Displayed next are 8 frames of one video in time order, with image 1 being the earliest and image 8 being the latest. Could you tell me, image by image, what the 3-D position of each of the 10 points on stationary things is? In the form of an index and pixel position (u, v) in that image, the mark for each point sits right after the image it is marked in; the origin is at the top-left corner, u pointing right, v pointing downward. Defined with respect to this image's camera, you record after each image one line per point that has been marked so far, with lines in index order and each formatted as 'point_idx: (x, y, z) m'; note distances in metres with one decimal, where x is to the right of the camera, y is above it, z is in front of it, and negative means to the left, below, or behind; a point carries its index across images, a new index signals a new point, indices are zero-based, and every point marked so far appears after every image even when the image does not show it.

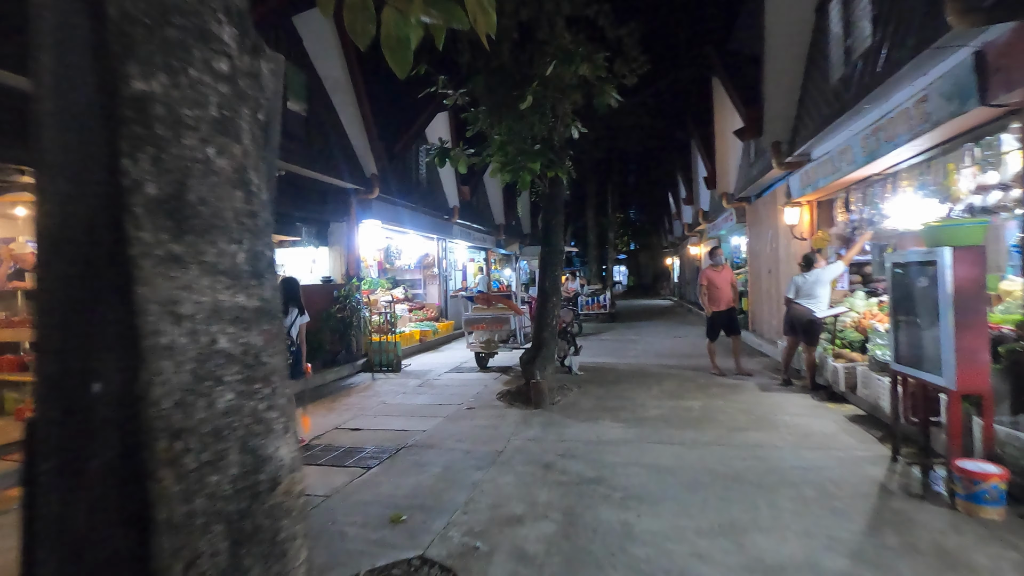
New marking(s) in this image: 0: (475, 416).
0: (-0.5, -1.7, +7.0) m
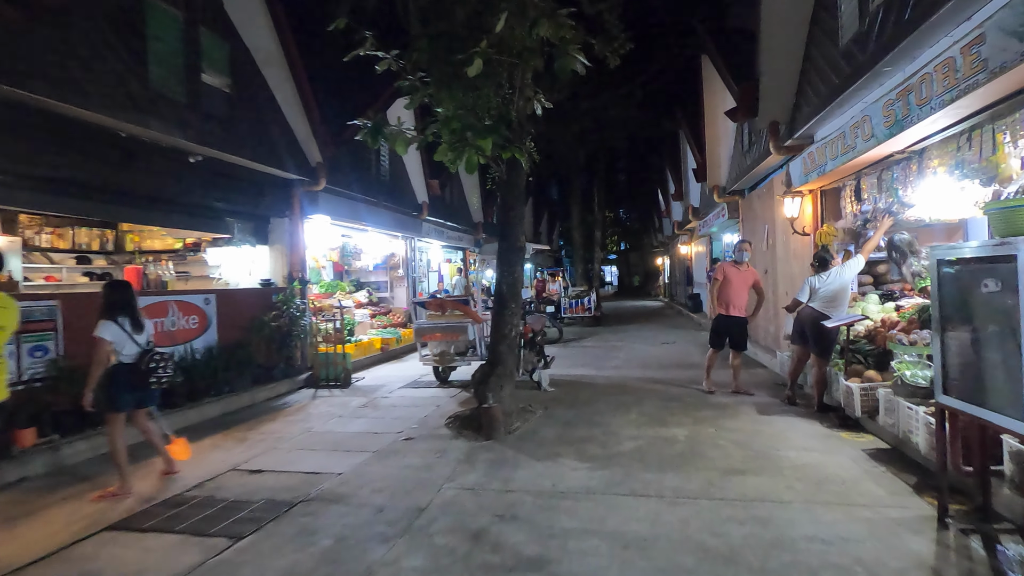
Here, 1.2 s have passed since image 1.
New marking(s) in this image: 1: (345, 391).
0: (-1.1, -1.7, +5.7) m
1: (-2.9, -1.8, +9.3) m
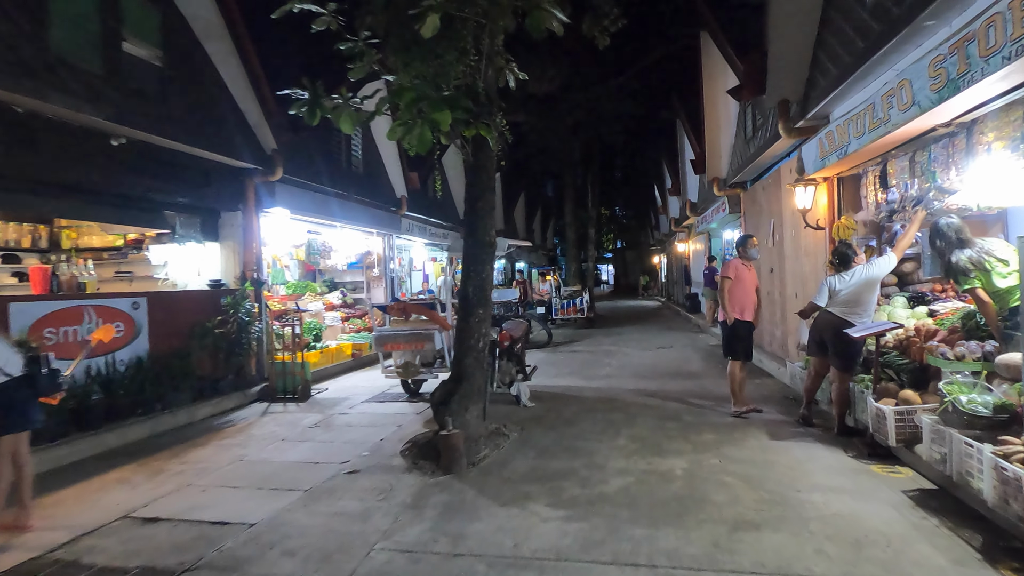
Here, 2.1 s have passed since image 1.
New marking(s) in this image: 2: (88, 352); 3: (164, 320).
0: (-1.4, -1.8, +4.7) m
1: (-3.2, -1.8, +8.3) m
2: (-5.1, -0.8, +6.4) m
3: (-4.9, -0.4, +7.5) m
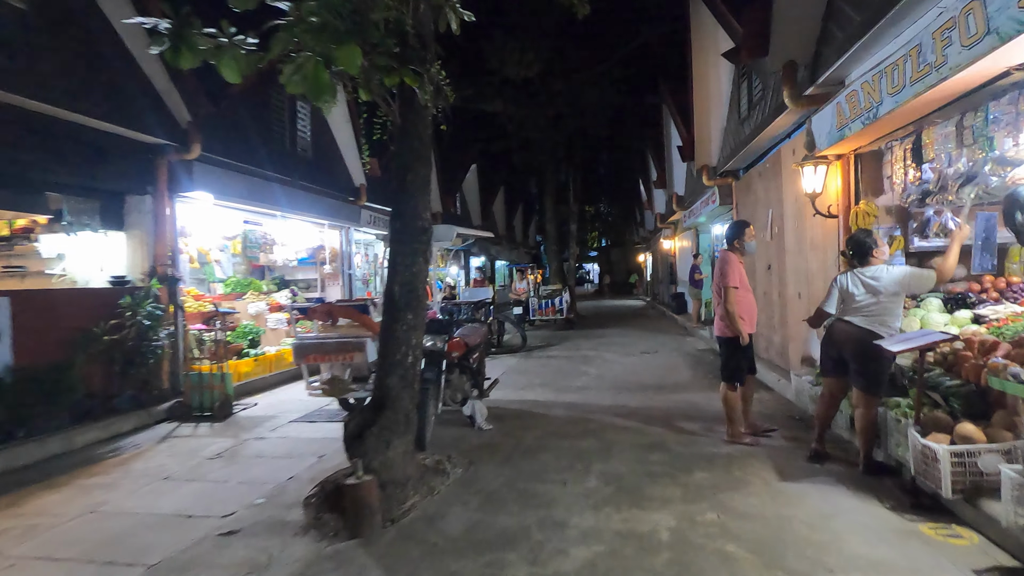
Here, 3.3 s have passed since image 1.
0: (-1.9, -1.7, +3.4) m
1: (-3.8, -1.8, +6.9) m
2: (-5.6, -0.7, +5.0) m
3: (-5.4, -0.4, +6.1) m
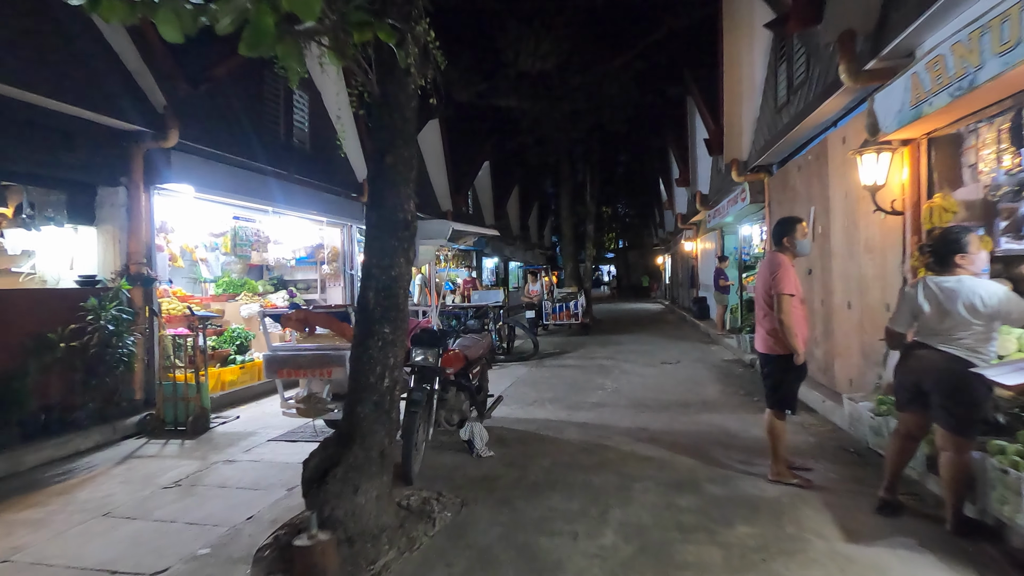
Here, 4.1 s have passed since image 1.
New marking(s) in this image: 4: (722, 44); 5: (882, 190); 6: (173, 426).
0: (-1.9, -1.8, +2.6) m
1: (-3.7, -1.8, +6.2) m
2: (-5.6, -0.7, +4.4) m
3: (-5.4, -0.4, +5.4) m
4: (+4.2, +4.8, +10.7) m
5: (+3.6, +1.0, +5.2) m
6: (-4.2, -1.7, +6.6) m
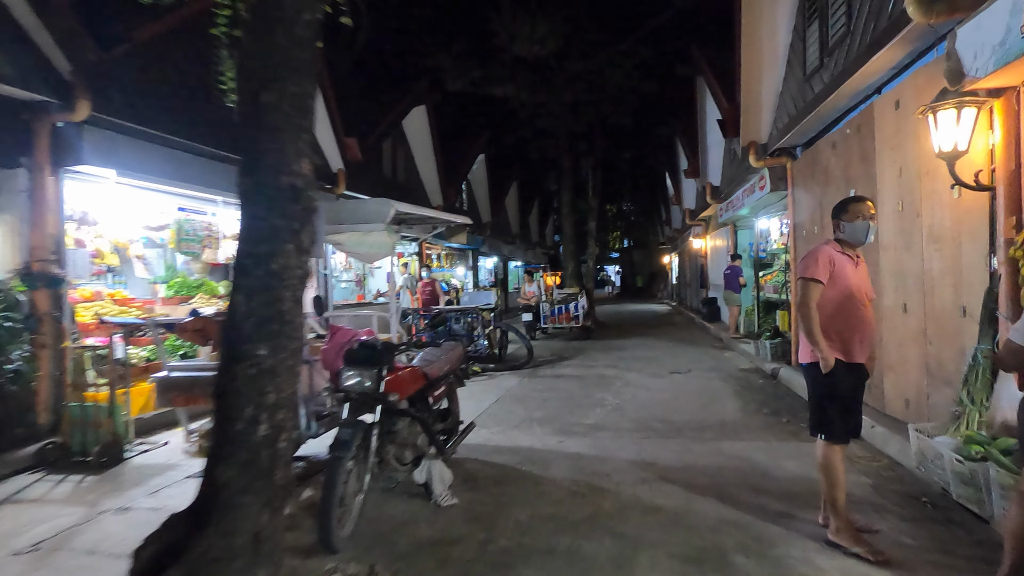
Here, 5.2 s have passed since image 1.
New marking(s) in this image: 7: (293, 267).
0: (-2.2, -1.8, +1.5) m
1: (-4.0, -1.8, +5.1) m
2: (-5.9, -0.8, +3.2) m
3: (-5.6, -0.4, +4.3) m
4: (+4.0, +4.8, +9.4) m
5: (+3.4, +1.0, +4.0) m
6: (-4.4, -1.7, +5.4) m
7: (-1.0, +0.1, +2.5) m
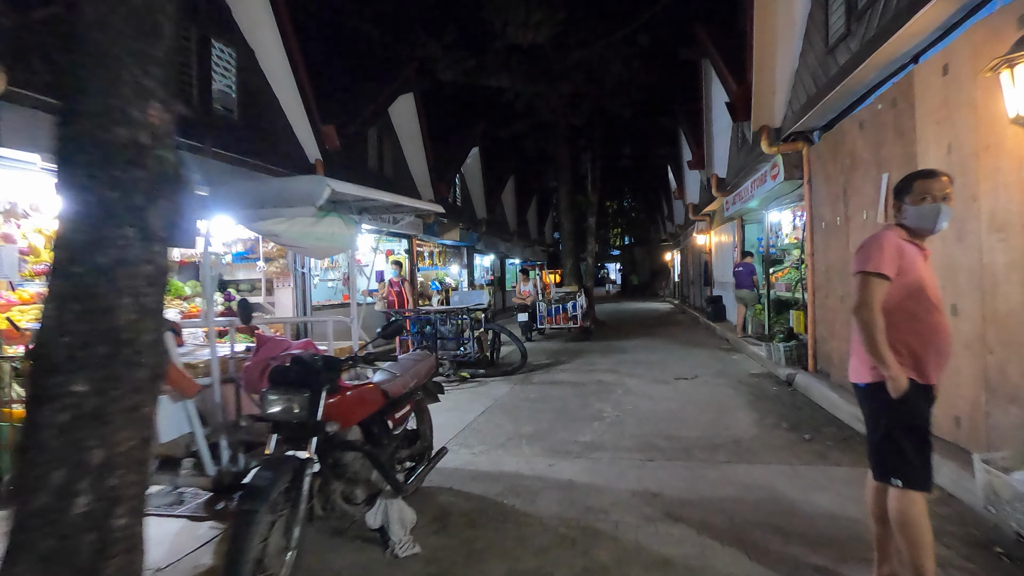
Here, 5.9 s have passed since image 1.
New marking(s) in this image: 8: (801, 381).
0: (-2.4, -1.8, +0.7) m
1: (-4.1, -1.8, +4.3) m
2: (-6.0, -0.8, +2.5) m
3: (-5.8, -0.5, +3.5) m
4: (+3.8, +4.9, +8.6) m
5: (+3.2, +1.0, +3.2) m
6: (-4.6, -1.7, +4.7) m
7: (-1.2, +0.1, +1.7) m
8: (+4.1, -1.3, +7.5) m
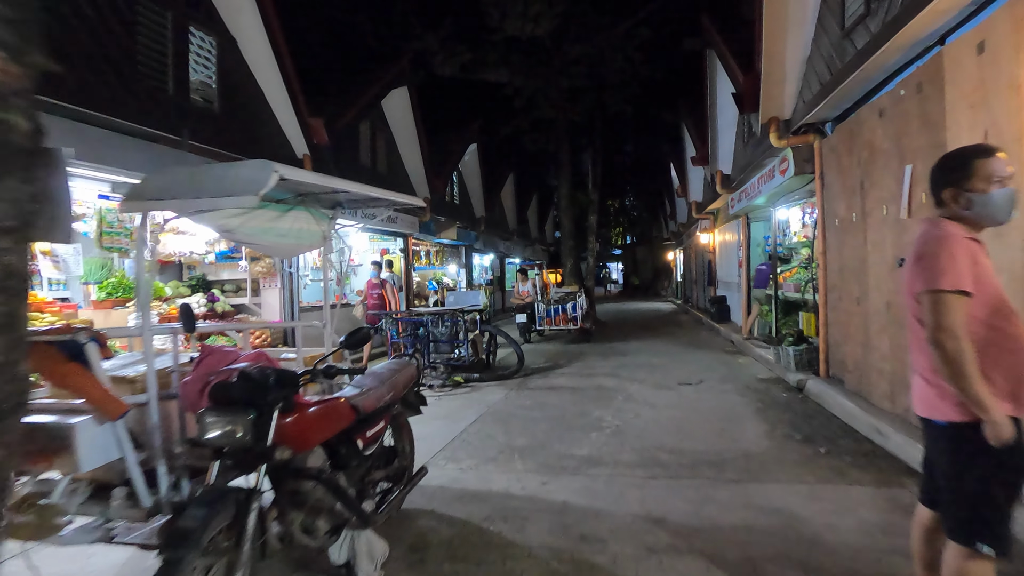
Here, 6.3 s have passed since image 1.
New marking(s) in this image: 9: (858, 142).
0: (-2.5, -1.8, +0.3) m
1: (-4.2, -1.8, +3.9) m
2: (-6.1, -0.8, +2.1) m
3: (-5.9, -0.5, +3.1) m
4: (+3.7, +4.9, +8.2) m
5: (+3.1, +1.0, +2.8) m
6: (-4.7, -1.8, +4.3) m
7: (-1.3, +0.1, +1.3) m
8: (+4.0, -1.3, +7.1) m
9: (+3.9, +1.6, +6.1) m
